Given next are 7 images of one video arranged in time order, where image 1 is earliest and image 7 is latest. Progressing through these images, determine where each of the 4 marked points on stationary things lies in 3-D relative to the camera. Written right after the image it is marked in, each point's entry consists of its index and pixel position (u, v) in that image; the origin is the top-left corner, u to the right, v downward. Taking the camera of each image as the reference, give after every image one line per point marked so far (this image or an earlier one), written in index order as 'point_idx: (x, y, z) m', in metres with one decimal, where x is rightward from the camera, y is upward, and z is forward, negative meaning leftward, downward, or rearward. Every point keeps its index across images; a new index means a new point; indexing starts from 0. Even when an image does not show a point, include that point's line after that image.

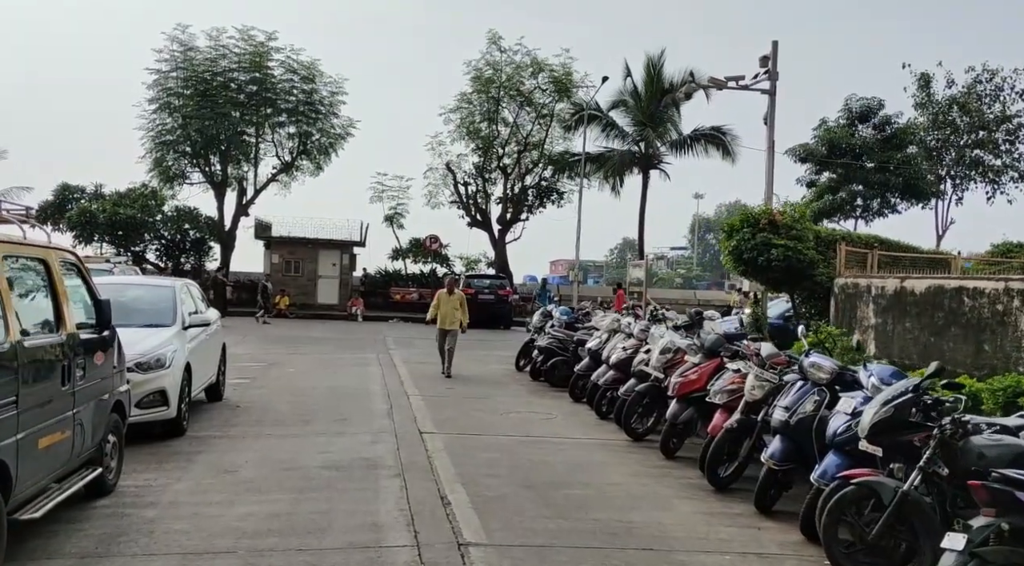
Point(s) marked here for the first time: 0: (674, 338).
0: (+1.7, -0.6, +10.1) m
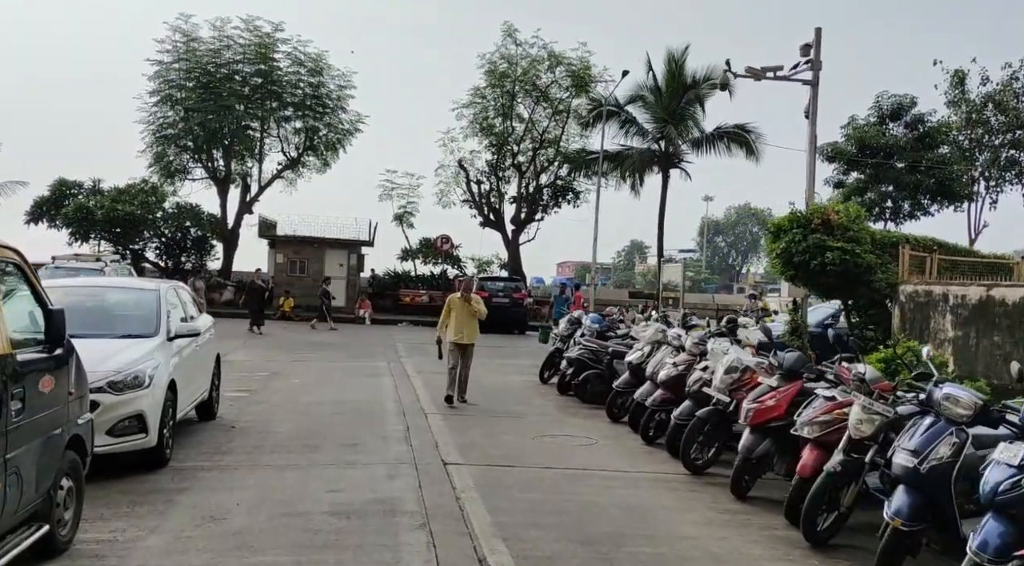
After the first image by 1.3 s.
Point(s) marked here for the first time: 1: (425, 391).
0: (+2.1, -0.7, +8.6) m
1: (-1.3, -1.6, +14.0) m
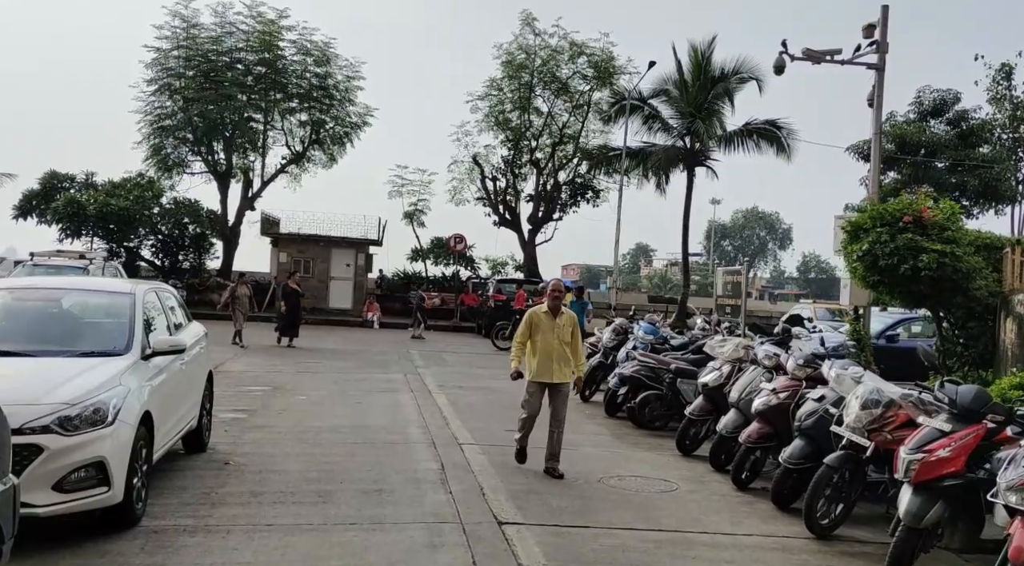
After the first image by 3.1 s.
0: (+2.6, -0.7, +6.7) m
1: (-0.8, -1.6, +12.1) m
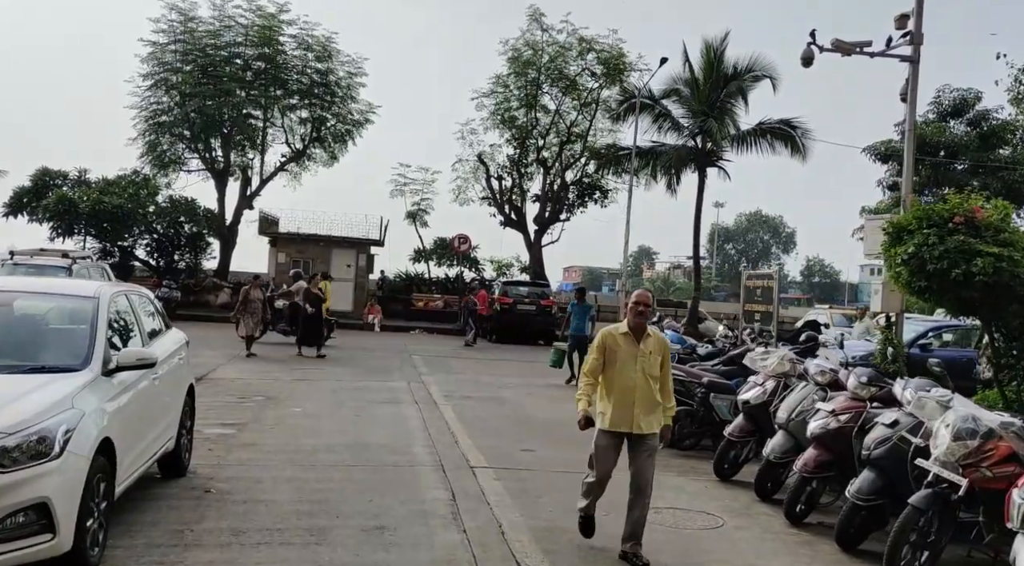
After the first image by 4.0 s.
0: (+2.8, -0.8, +5.6) m
1: (-0.6, -1.7, +11.1) m
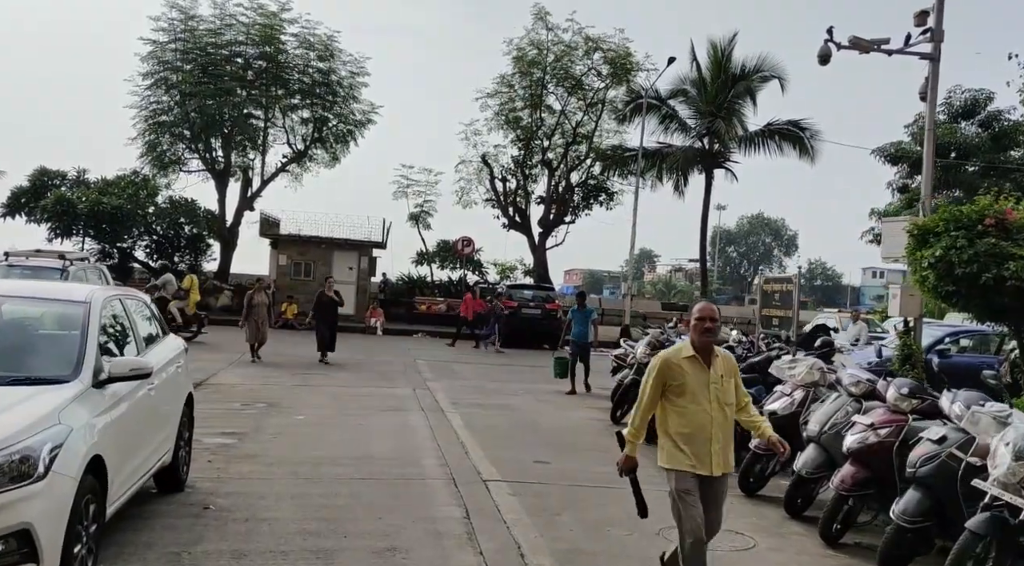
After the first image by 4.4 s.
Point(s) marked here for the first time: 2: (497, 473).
0: (+2.9, -0.8, +5.2) m
1: (-0.5, -1.7, +10.7) m
2: (-0.1, -1.7, +8.7) m
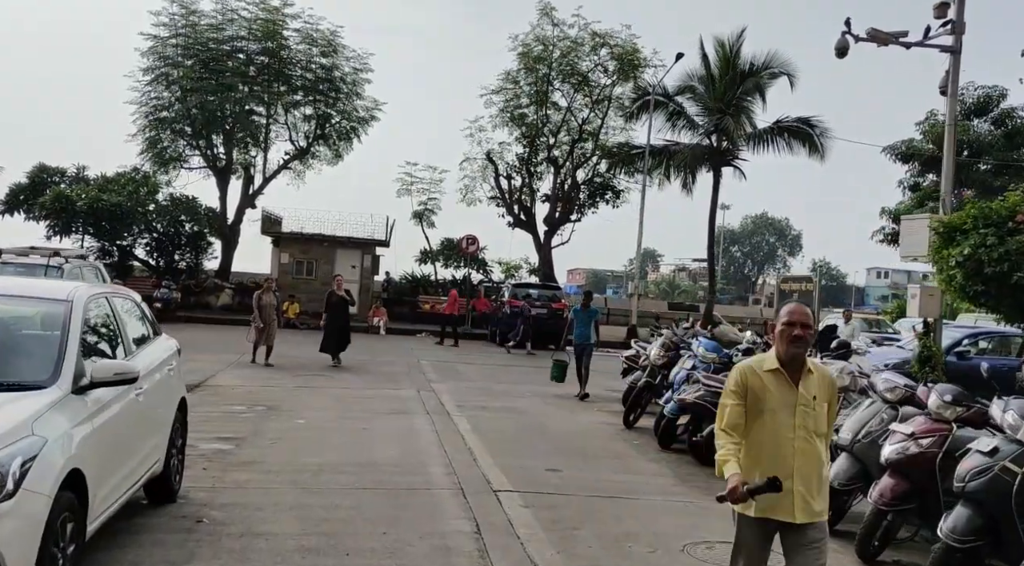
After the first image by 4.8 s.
0: (+3.0, -0.8, +4.8) m
1: (-0.4, -1.7, +10.2) m
2: (0.0, -1.7, +8.2) m
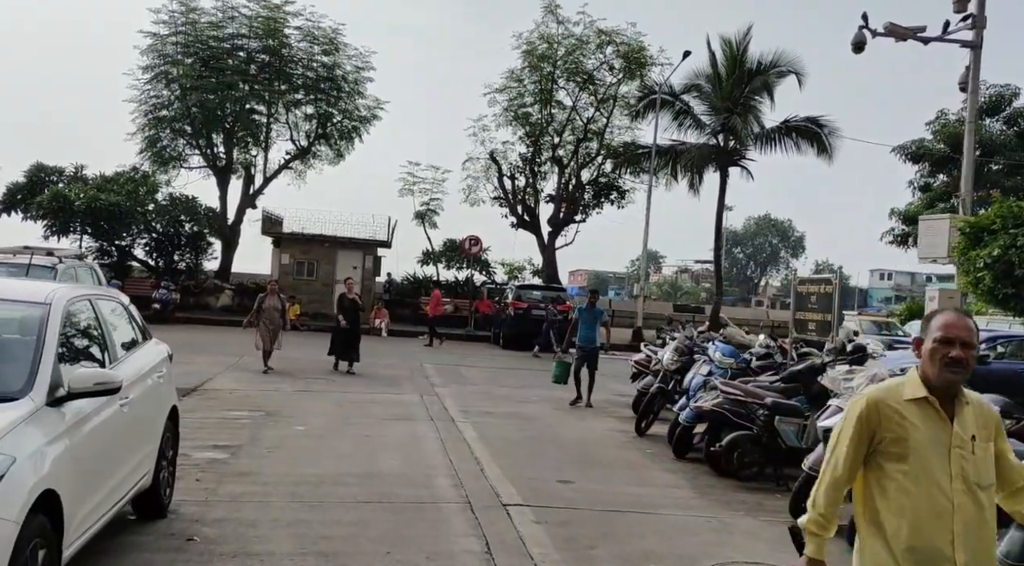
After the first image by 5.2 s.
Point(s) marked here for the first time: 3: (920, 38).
0: (+3.1, -0.8, +4.3) m
1: (-0.3, -1.7, +9.8) m
2: (0.0, -1.7, +7.8) m
3: (+6.6, +4.0, +15.4) m
